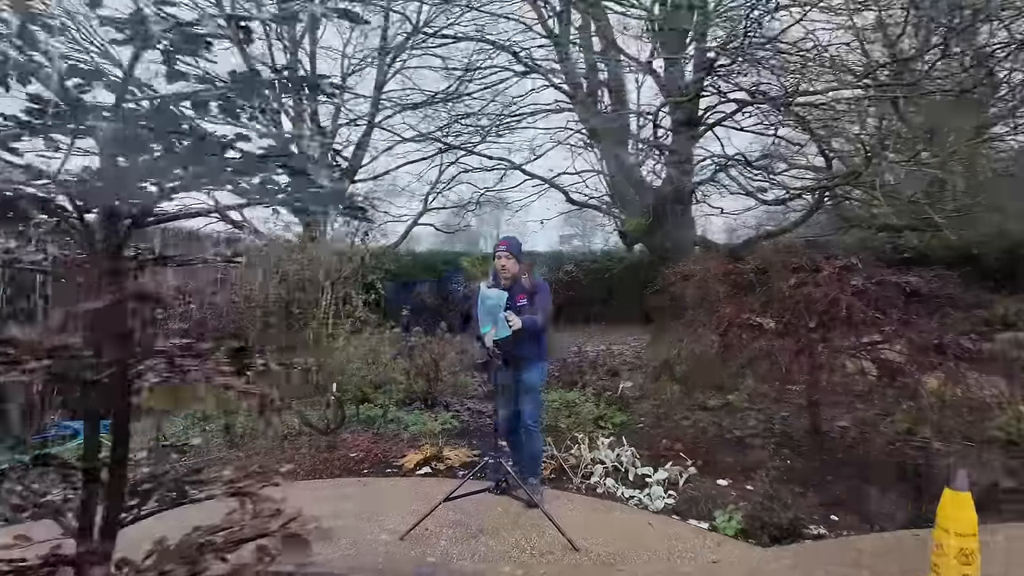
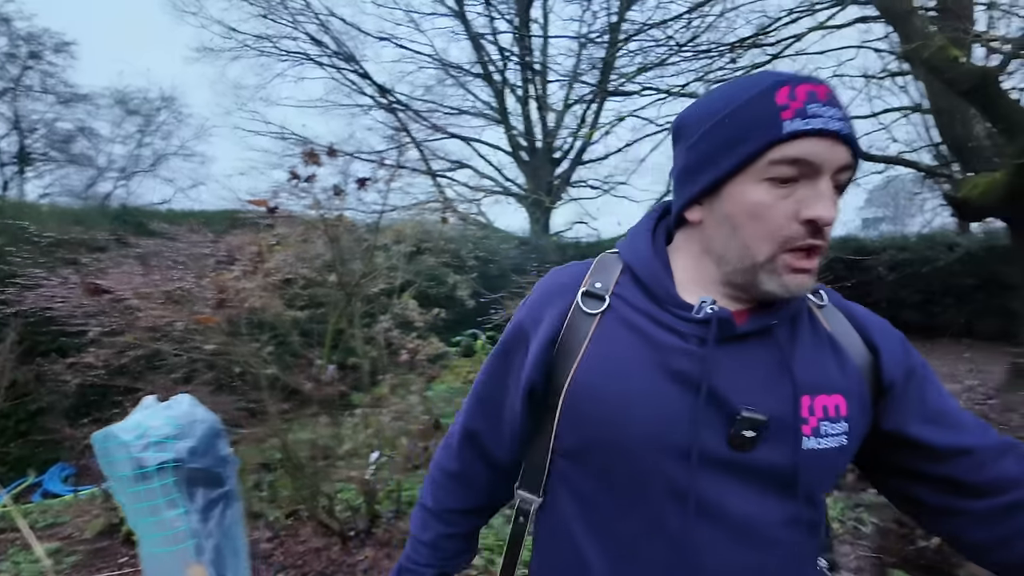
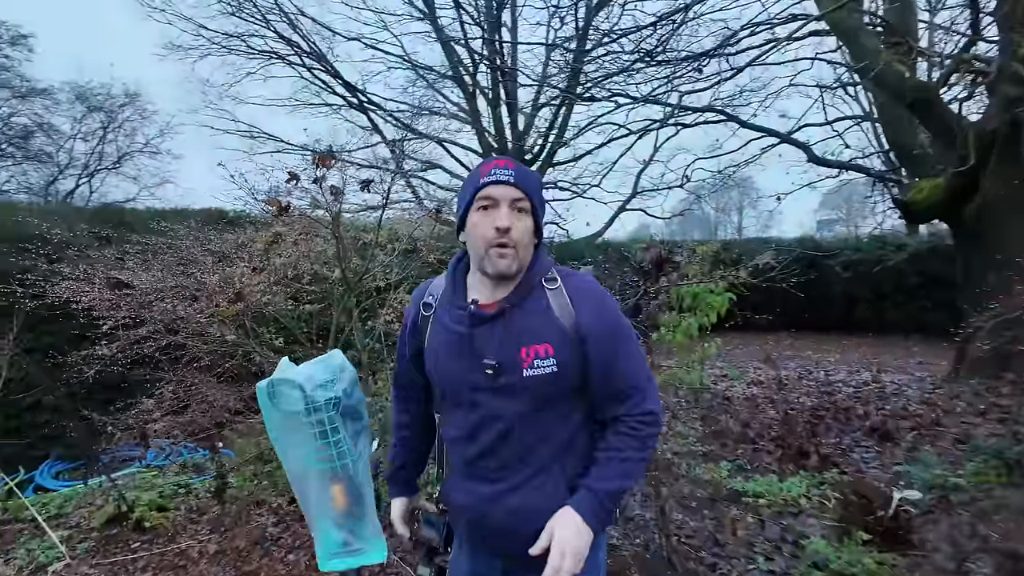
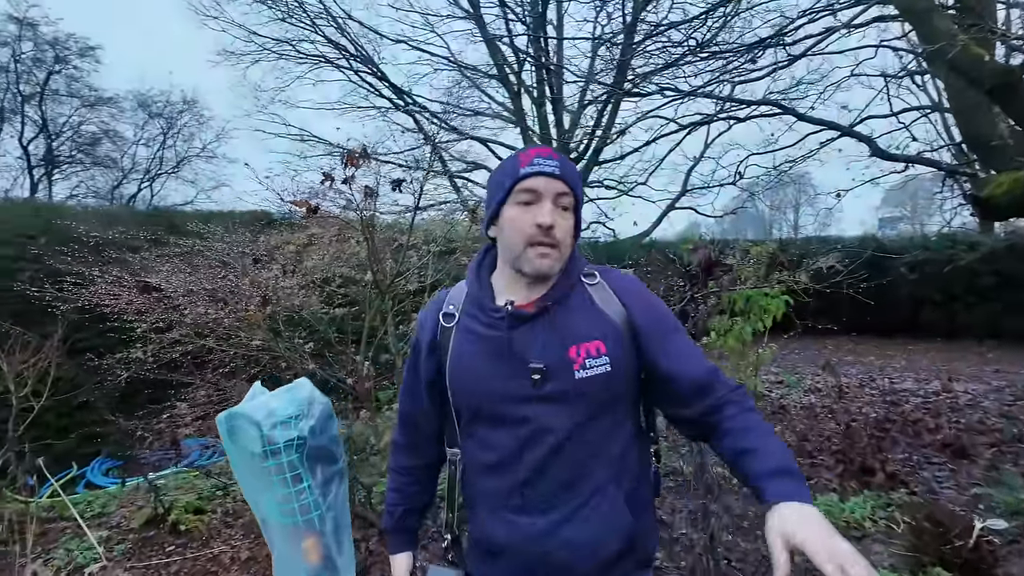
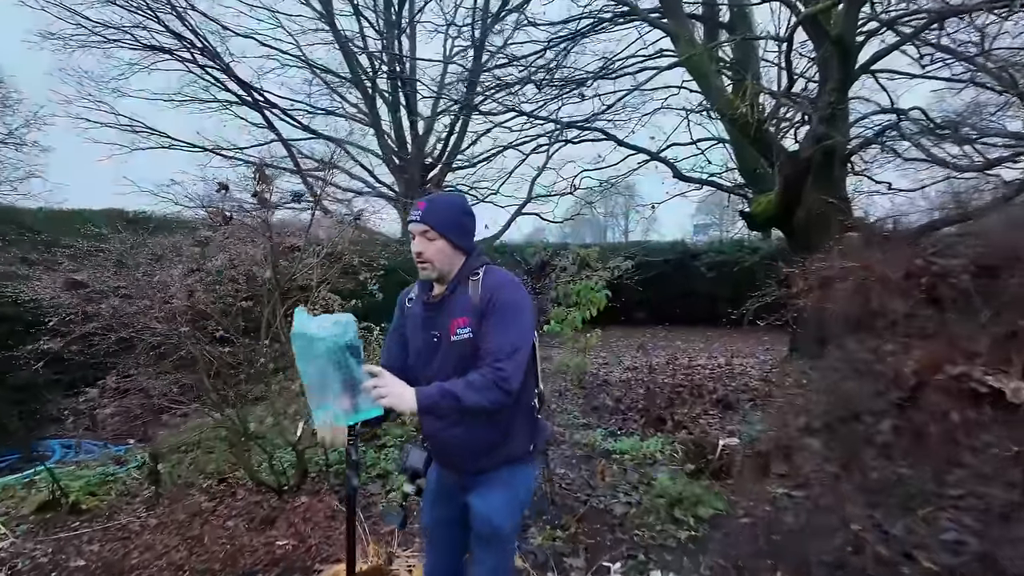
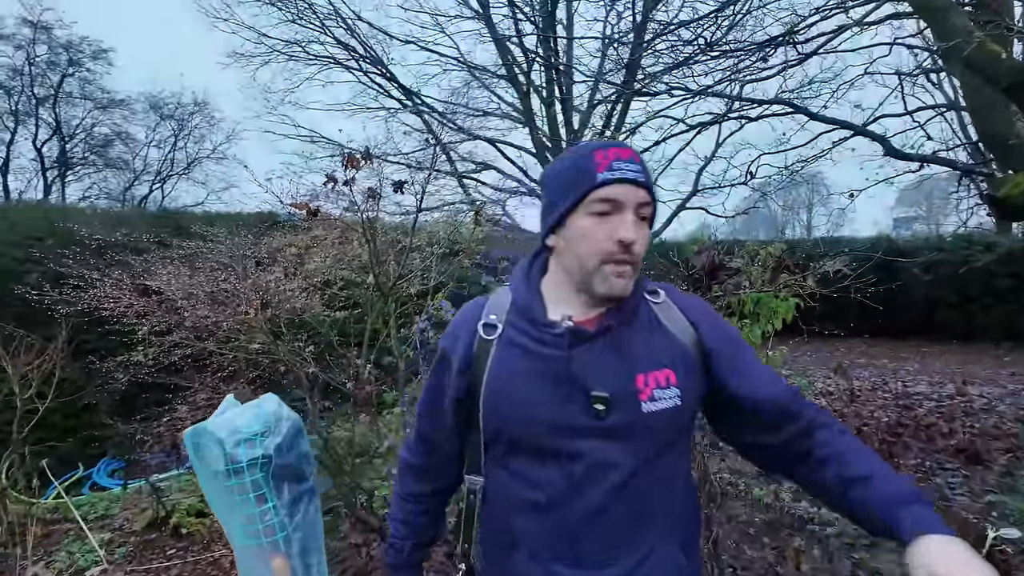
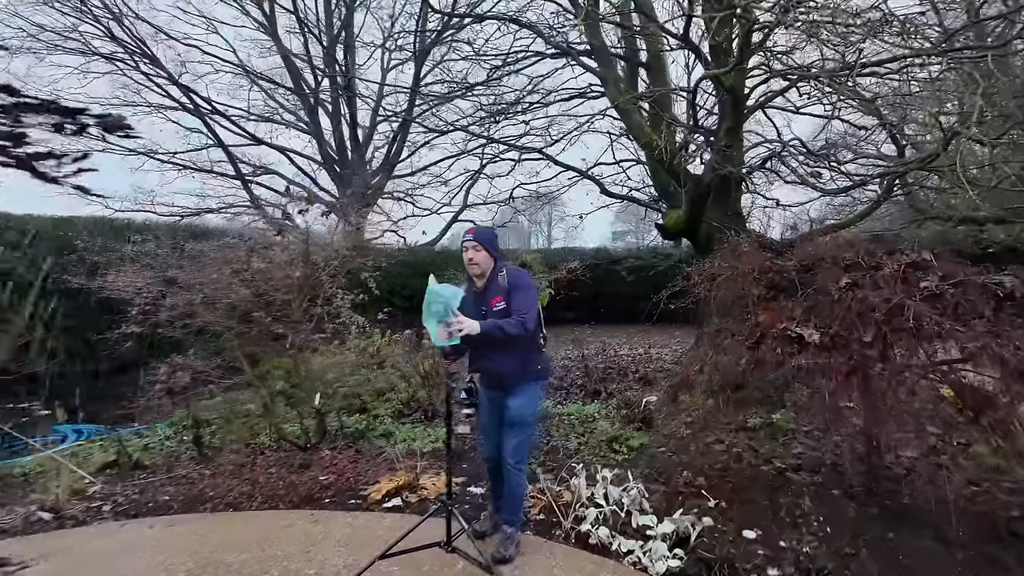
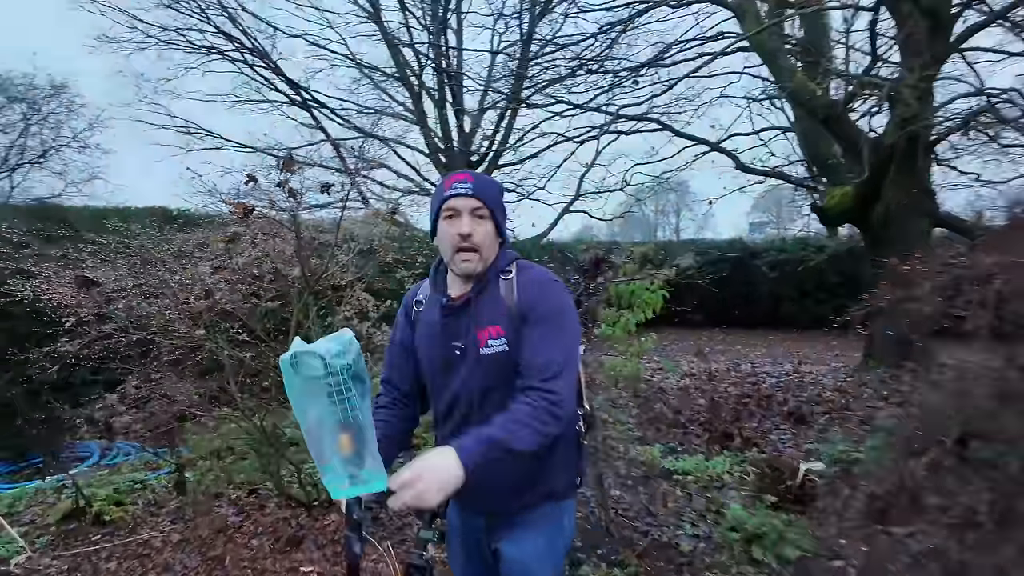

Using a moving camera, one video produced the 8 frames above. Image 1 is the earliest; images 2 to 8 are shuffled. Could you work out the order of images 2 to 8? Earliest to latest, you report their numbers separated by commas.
7, 5, 8, 3, 4, 6, 2
